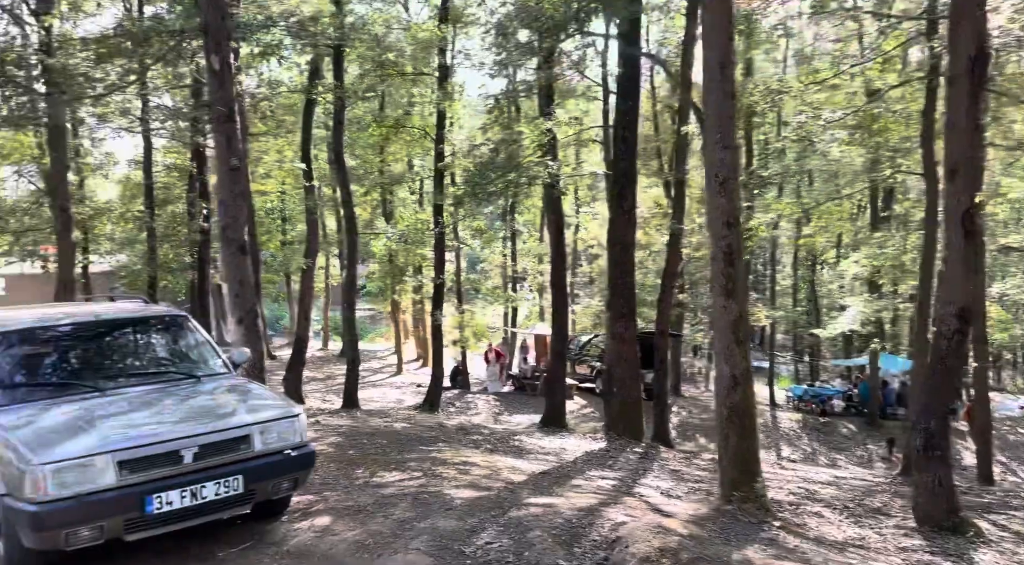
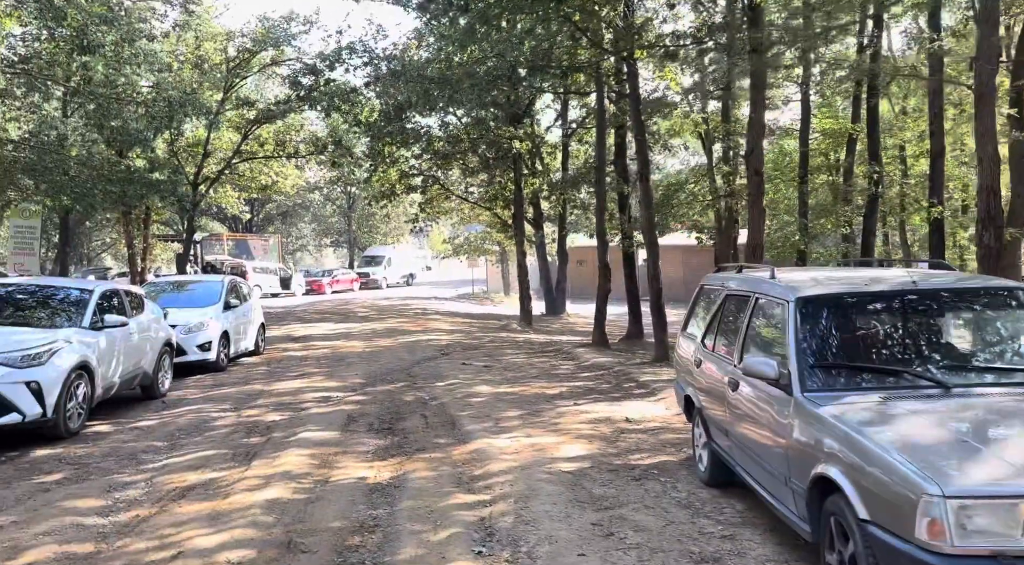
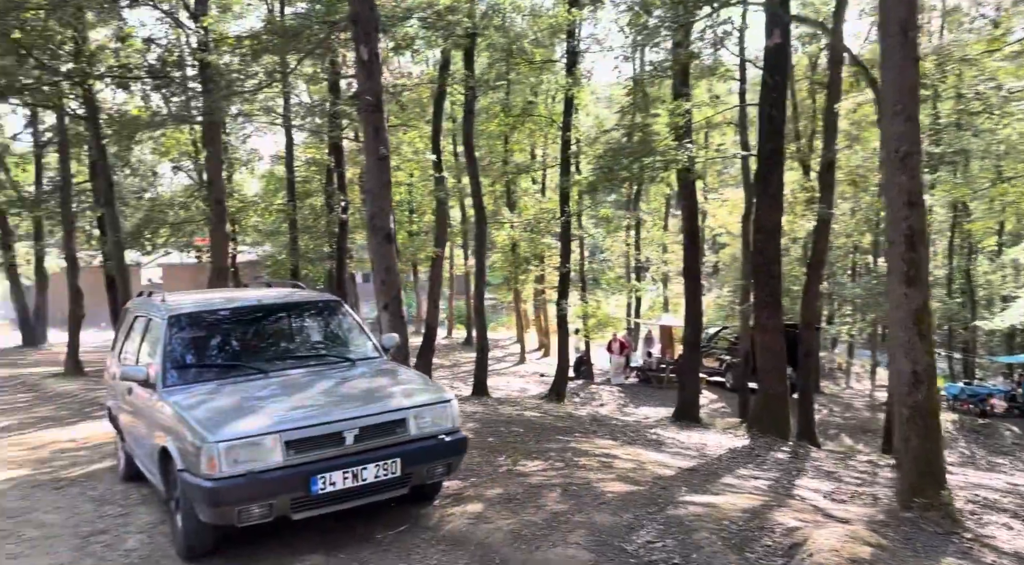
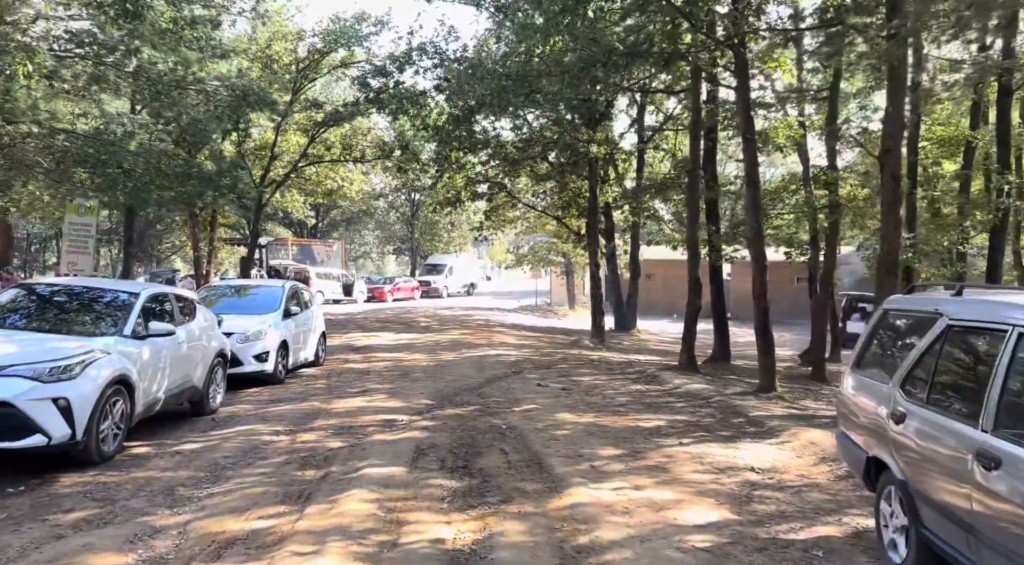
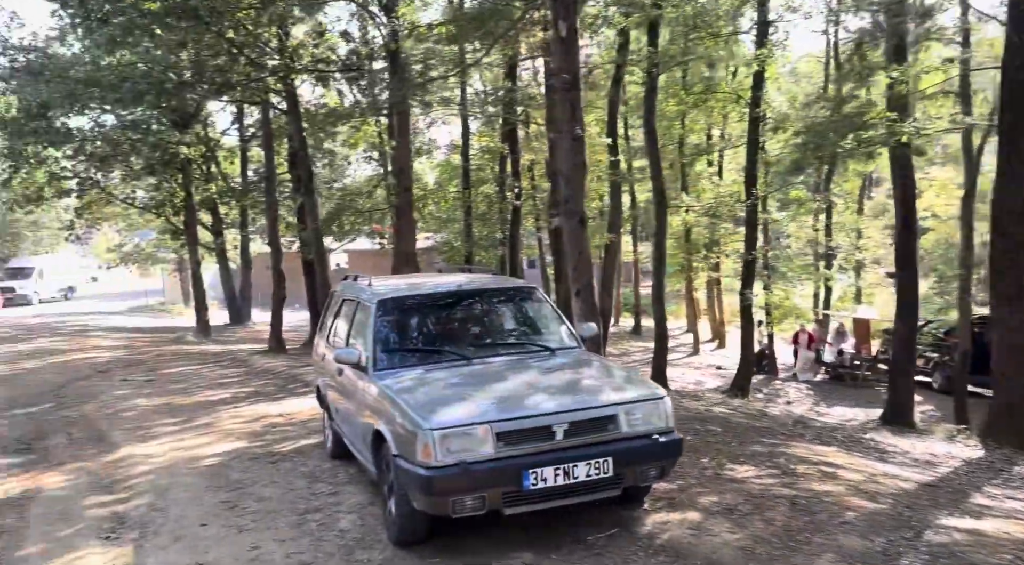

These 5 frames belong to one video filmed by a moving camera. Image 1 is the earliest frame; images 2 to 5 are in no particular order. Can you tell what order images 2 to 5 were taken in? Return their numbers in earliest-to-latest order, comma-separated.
3, 5, 2, 4
